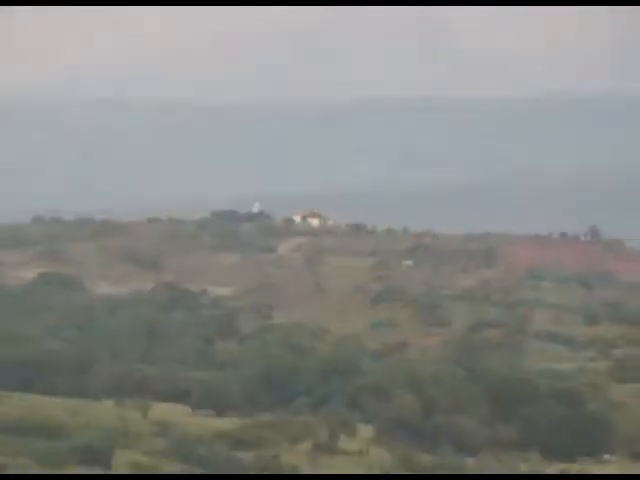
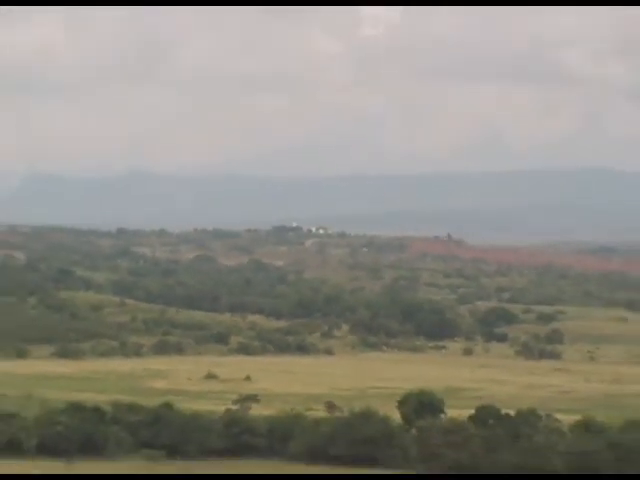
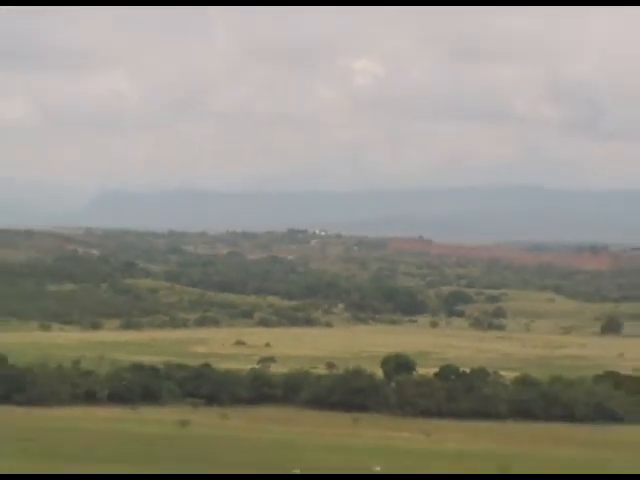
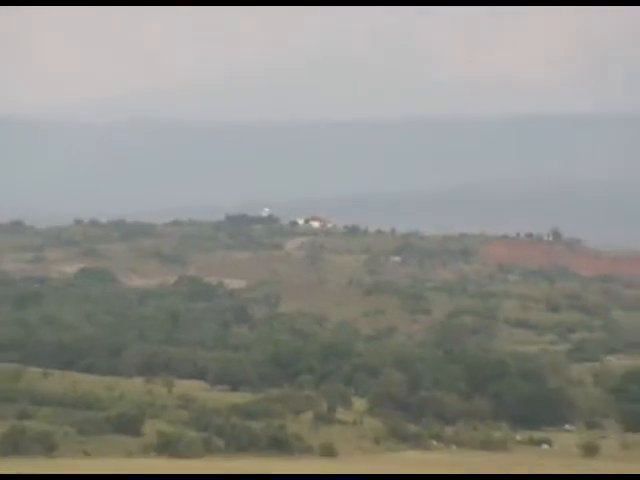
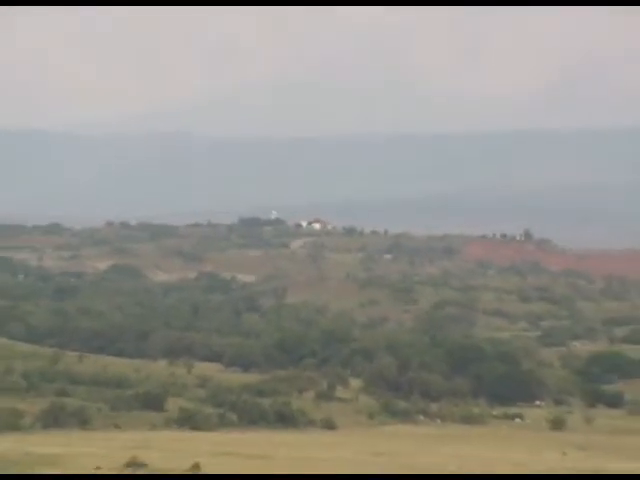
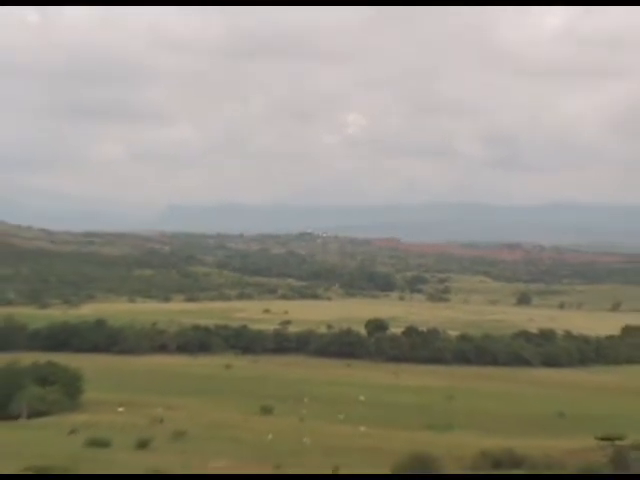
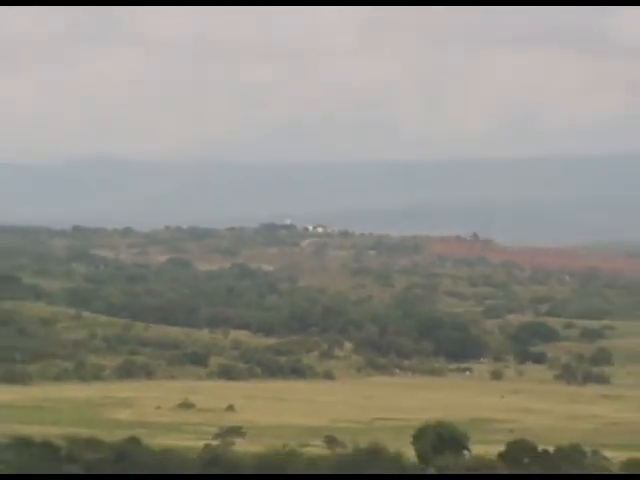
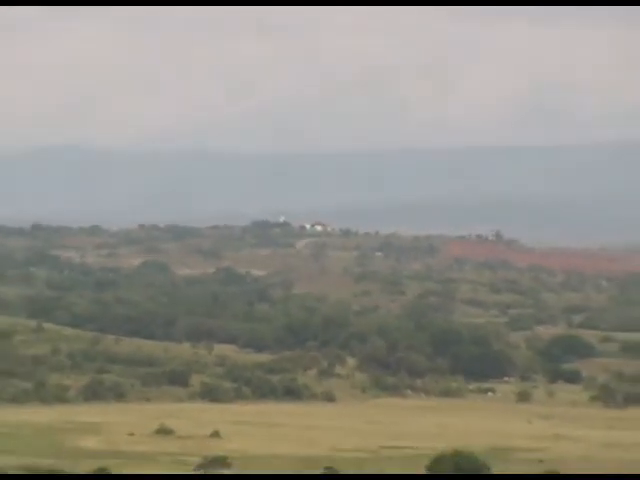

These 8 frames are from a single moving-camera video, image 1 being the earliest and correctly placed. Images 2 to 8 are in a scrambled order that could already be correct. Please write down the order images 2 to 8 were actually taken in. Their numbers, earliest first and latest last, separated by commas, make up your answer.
4, 5, 8, 7, 2, 3, 6
